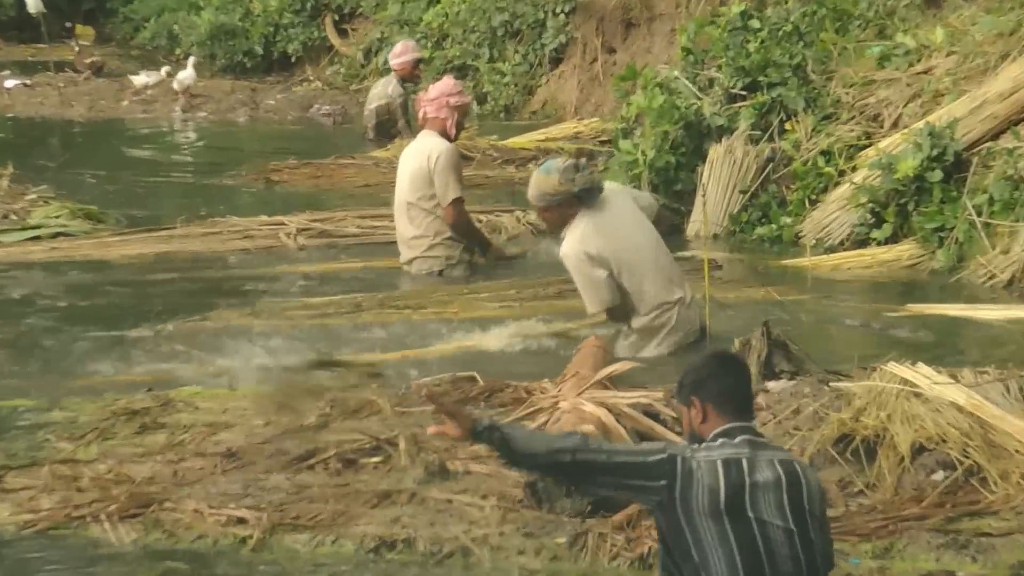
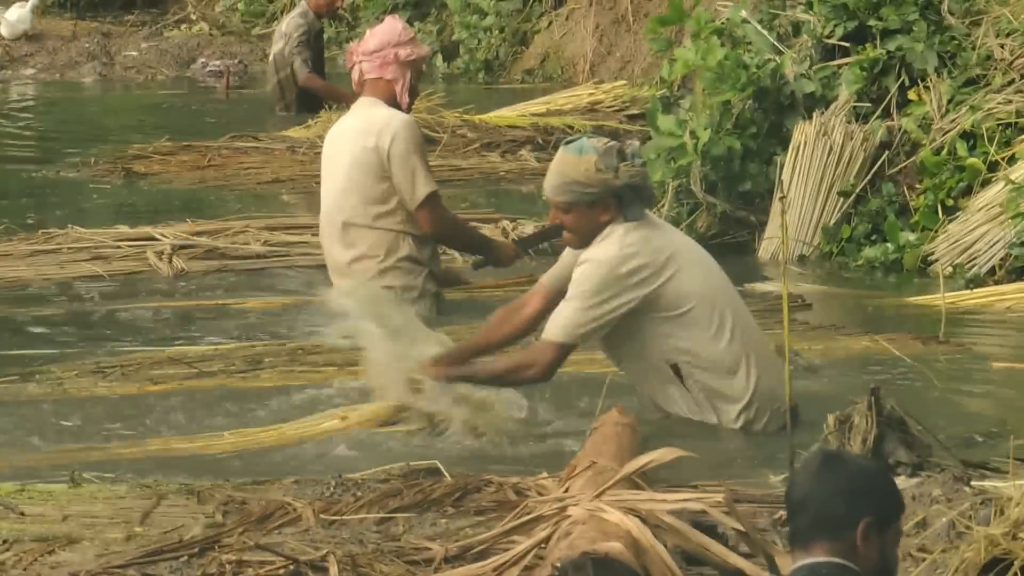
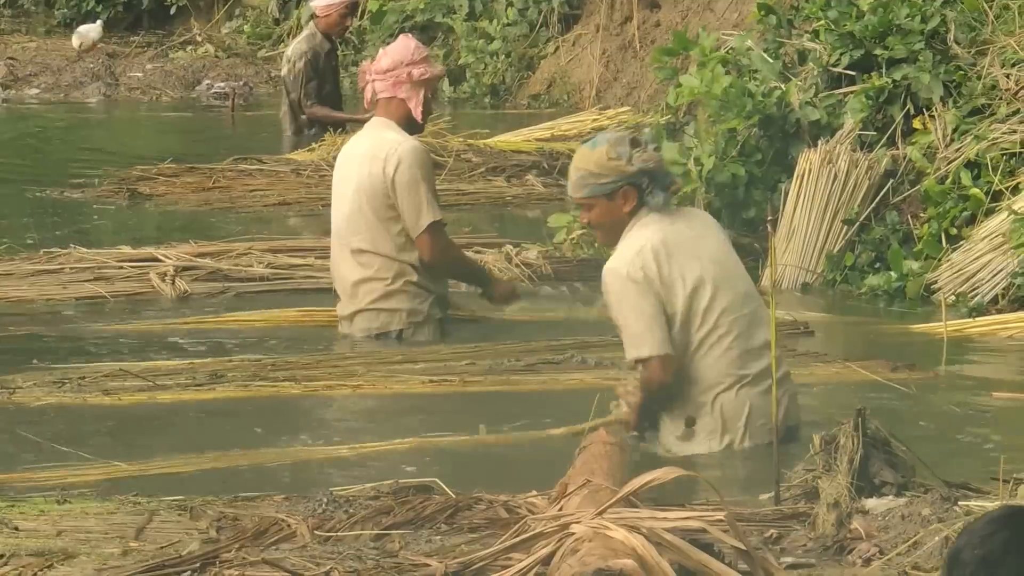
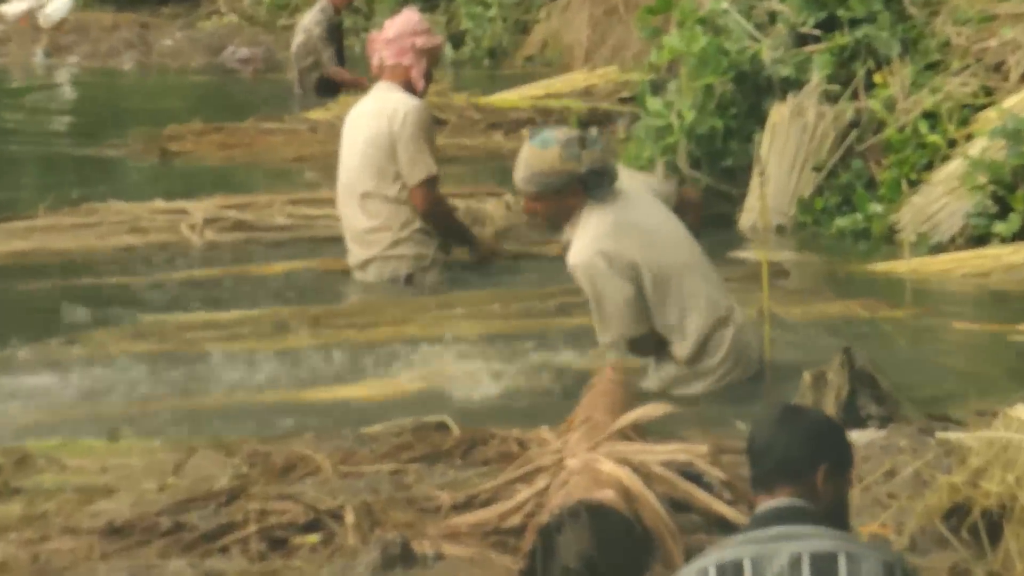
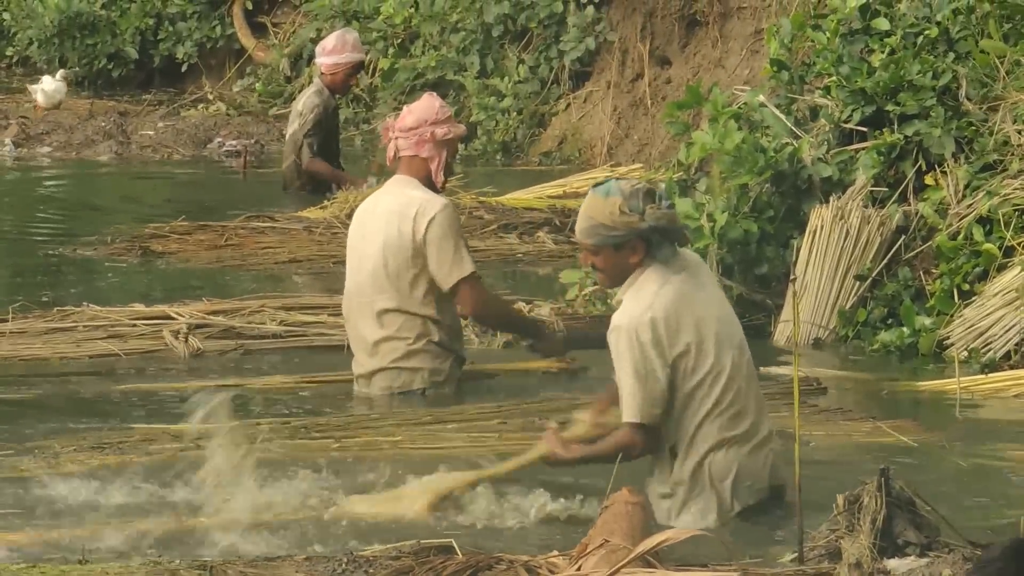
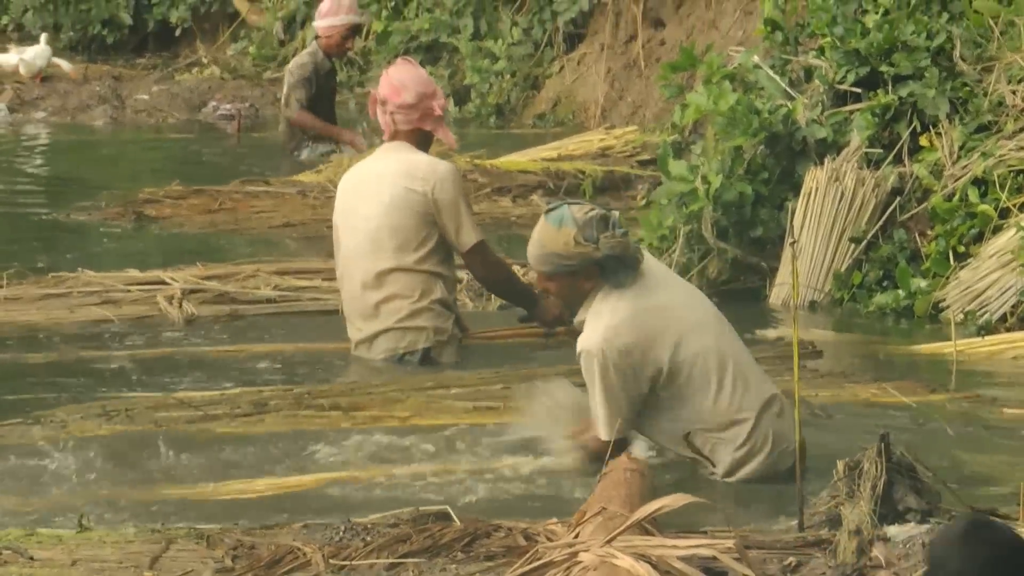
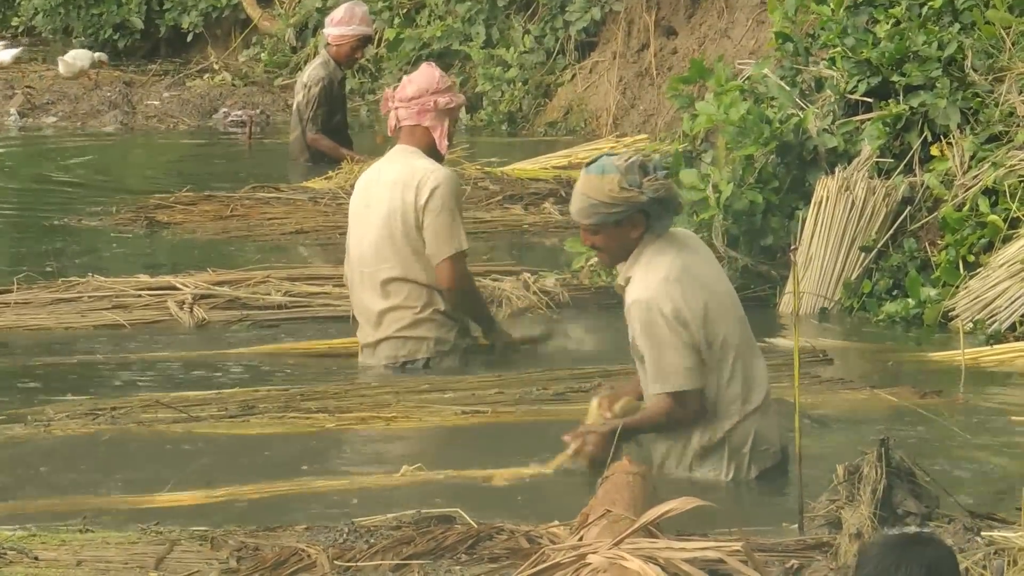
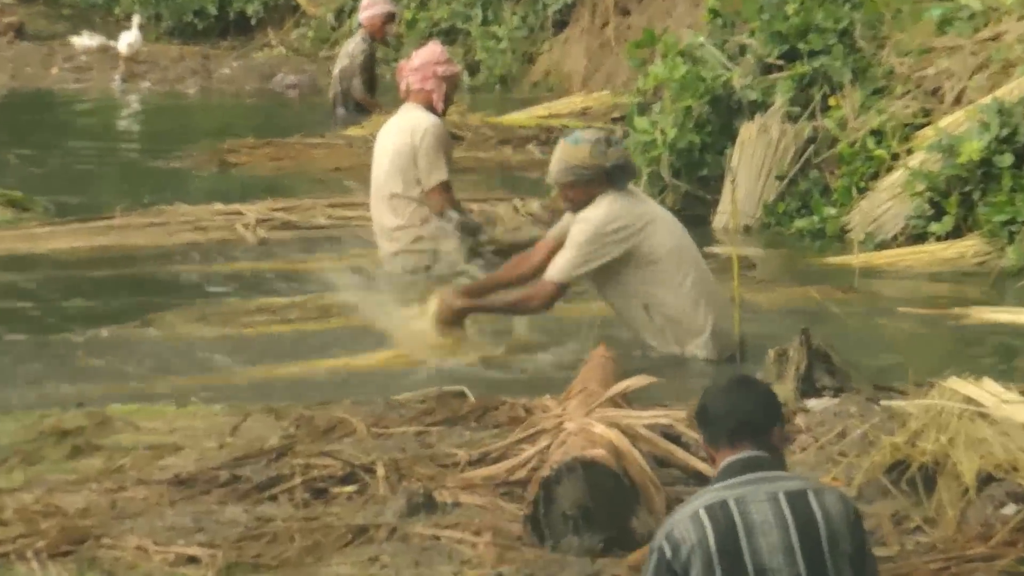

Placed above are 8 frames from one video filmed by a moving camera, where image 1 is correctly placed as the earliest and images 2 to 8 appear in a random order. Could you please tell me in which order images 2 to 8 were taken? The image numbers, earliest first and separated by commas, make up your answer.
8, 4, 2, 6, 5, 7, 3
